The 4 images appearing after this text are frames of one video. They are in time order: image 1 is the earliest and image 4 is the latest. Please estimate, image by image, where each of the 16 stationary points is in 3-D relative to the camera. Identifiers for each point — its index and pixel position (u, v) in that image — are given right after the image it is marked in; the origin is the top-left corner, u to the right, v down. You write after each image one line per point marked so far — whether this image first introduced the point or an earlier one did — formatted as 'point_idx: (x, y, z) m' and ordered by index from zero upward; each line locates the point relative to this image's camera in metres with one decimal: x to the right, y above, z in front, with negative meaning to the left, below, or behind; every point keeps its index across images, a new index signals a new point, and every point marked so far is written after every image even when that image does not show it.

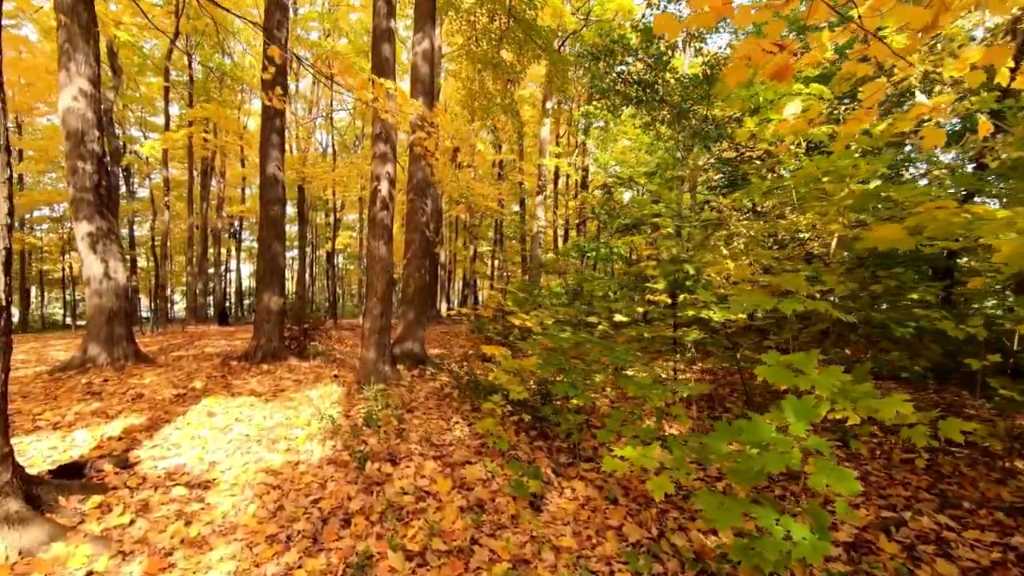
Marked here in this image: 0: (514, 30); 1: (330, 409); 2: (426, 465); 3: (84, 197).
0: (0.0, +4.7, +10.0) m
1: (-1.8, -1.2, +5.4) m
2: (-0.6, -1.3, +3.9) m
3: (-6.2, +1.3, +8.1) m
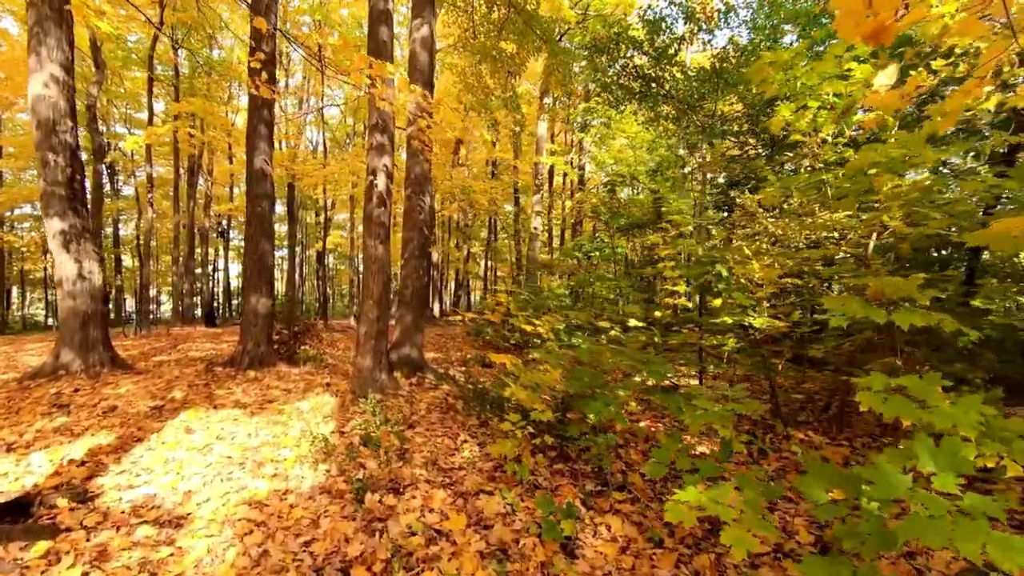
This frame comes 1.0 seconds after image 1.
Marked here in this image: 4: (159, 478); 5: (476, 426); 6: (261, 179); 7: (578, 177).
0: (0.0, +4.6, +9.5) m
1: (-1.7, -1.2, +4.9) m
2: (-0.5, -1.3, +3.4) m
3: (-6.2, +1.3, +7.5) m
4: (-2.4, -1.3, +3.7) m
5: (-0.3, -1.2, +4.8) m
6: (-3.9, +1.7, +8.6) m
7: (+2.1, +3.5, +17.3) m
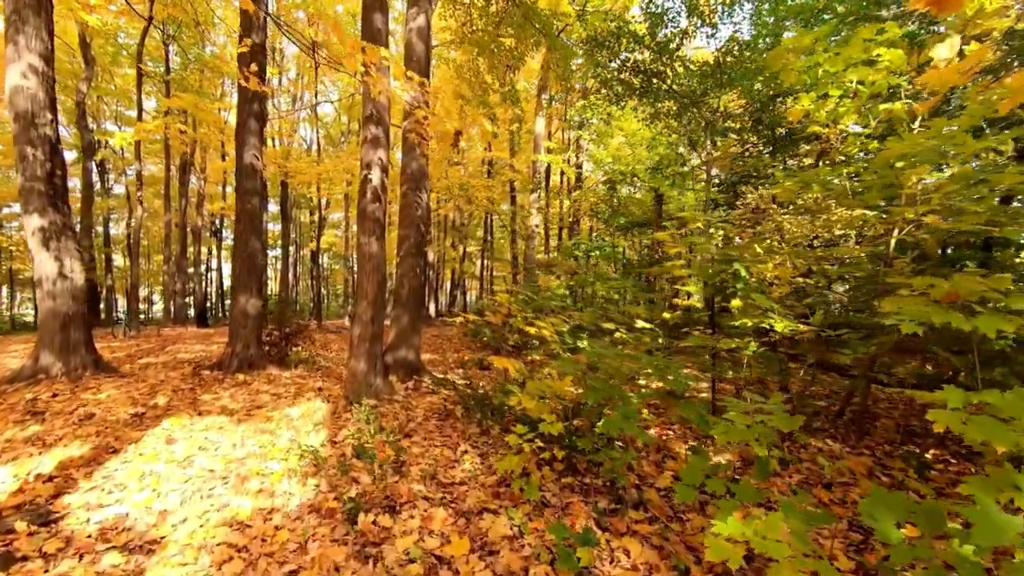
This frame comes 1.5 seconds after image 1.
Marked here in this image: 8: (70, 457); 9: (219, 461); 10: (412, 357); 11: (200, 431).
0: (0.0, +4.6, +9.2) m
1: (-1.6, -1.2, +4.6) m
2: (-0.4, -1.3, +3.1) m
3: (-6.2, +1.3, +7.1) m
4: (-2.3, -1.3, +3.4) m
5: (-0.3, -1.2, +4.5) m
6: (-3.9, +1.7, +8.3) m
7: (+2.0, +3.5, +17.0) m
8: (-3.2, -1.2, +4.0) m
9: (-2.1, -1.3, +4.0) m
10: (-1.3, -0.9, +7.3) m
11: (-2.7, -1.2, +4.8) m
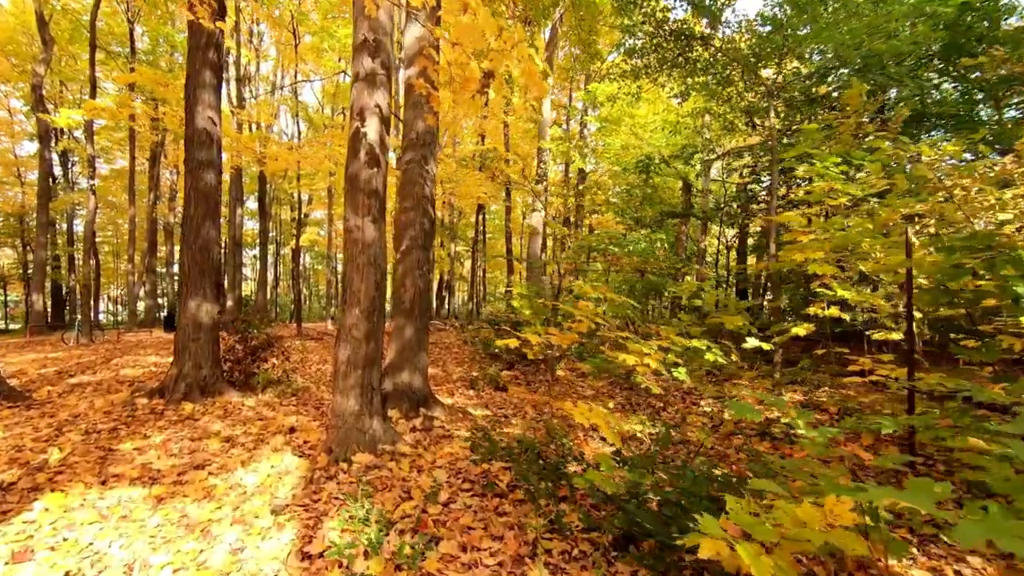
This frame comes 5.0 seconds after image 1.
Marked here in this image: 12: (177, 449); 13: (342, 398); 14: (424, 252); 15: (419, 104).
0: (+0.4, +4.6, +7.5) m
1: (-1.2, -1.2, +2.7) m
2: (+0.1, -1.3, +1.3) m
3: (-5.8, +1.3, +5.2) m
4: (-1.8, -1.3, +1.5) m
5: (+0.2, -1.2, +2.7) m
6: (-3.6, +1.7, +6.4) m
7: (+2.1, +3.4, +15.3) m
8: (-2.7, -1.2, +2.1) m
9: (-1.6, -1.3, +2.1) m
10: (-0.9, -0.9, +5.4) m
11: (-2.3, -1.2, +2.9) m
12: (-2.7, -1.3, +4.3) m
13: (-1.3, -0.8, +4.1) m
14: (-0.9, +0.4, +5.5) m
15: (-0.9, +1.8, +5.4) m
